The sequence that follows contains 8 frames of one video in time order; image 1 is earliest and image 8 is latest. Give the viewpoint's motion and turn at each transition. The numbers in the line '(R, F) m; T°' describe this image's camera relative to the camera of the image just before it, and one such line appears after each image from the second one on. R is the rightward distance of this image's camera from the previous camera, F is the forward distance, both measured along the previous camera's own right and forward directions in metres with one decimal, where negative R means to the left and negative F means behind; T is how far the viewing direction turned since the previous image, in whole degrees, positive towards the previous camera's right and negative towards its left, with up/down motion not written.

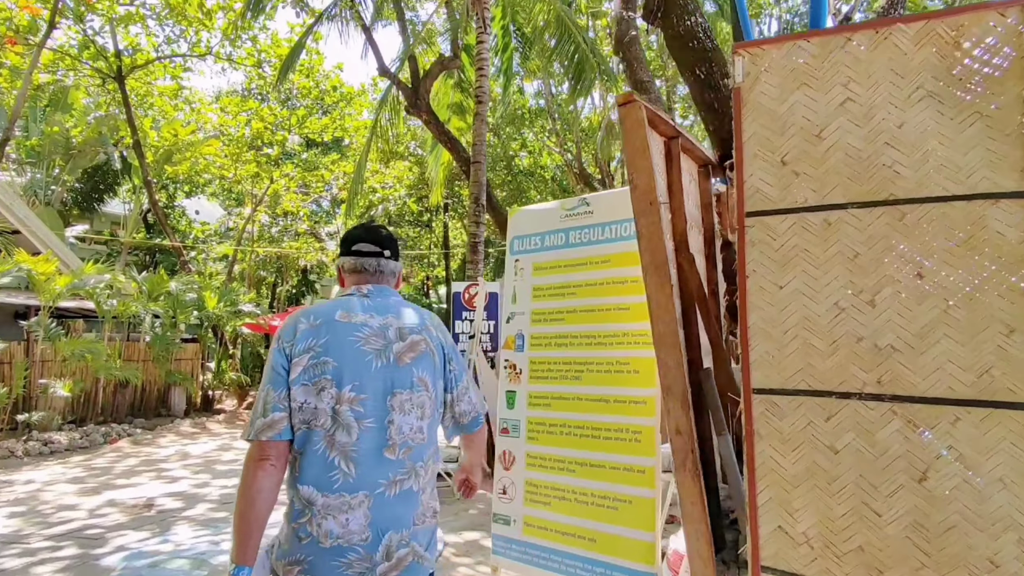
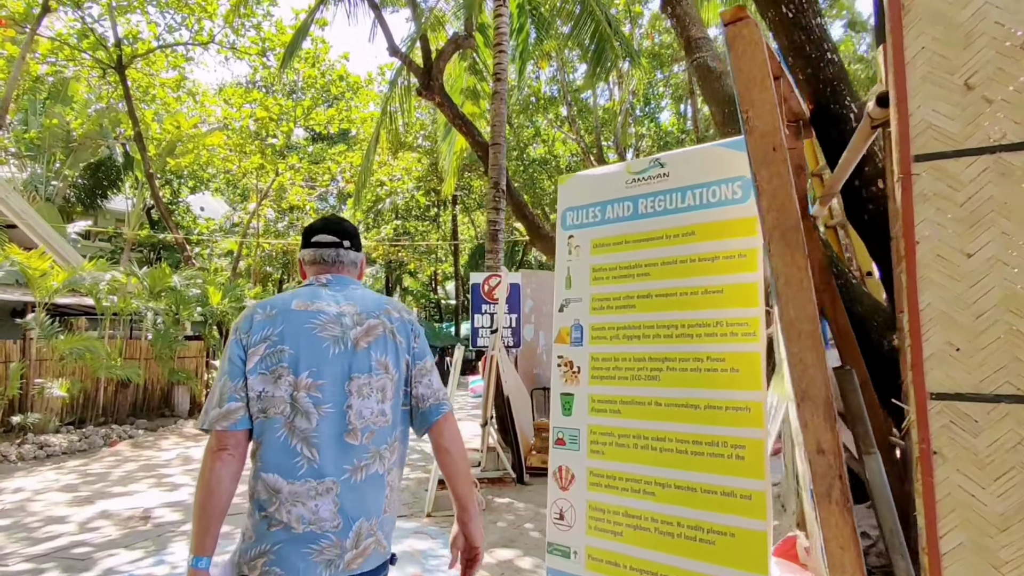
(-0.2, +0.5) m; -1°
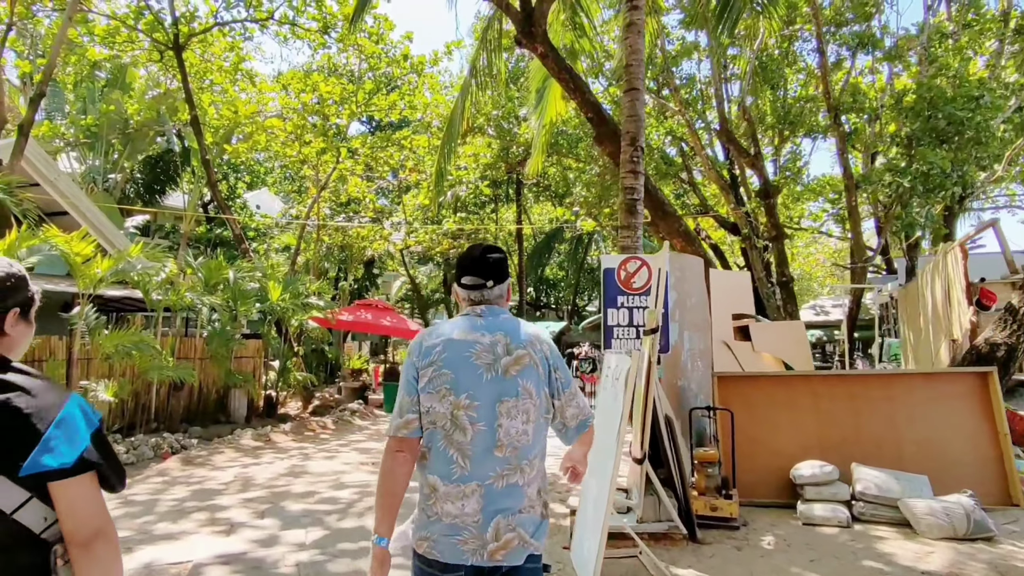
(-0.9, +1.6) m; -4°
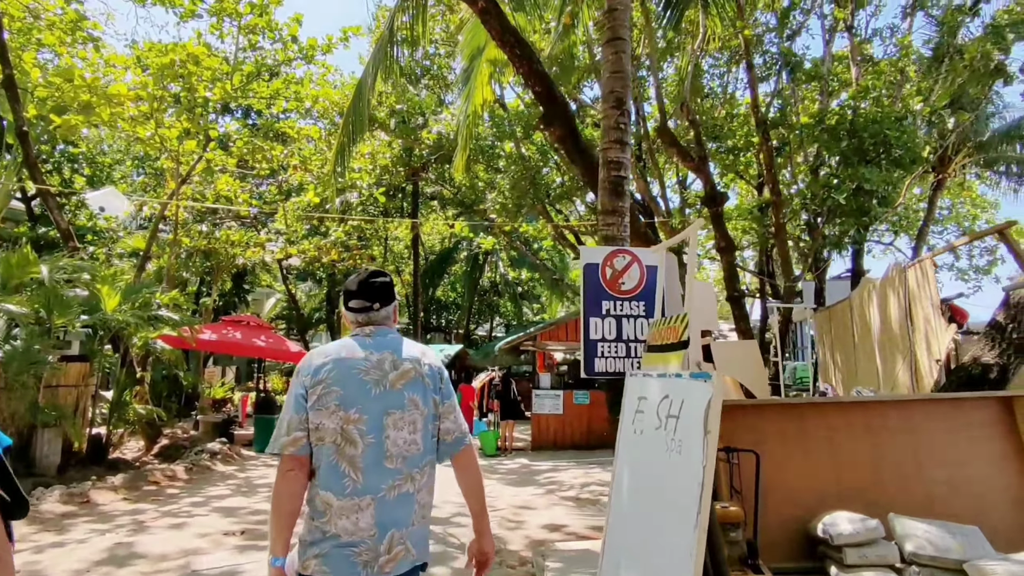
(-0.5, +1.5) m; +12°
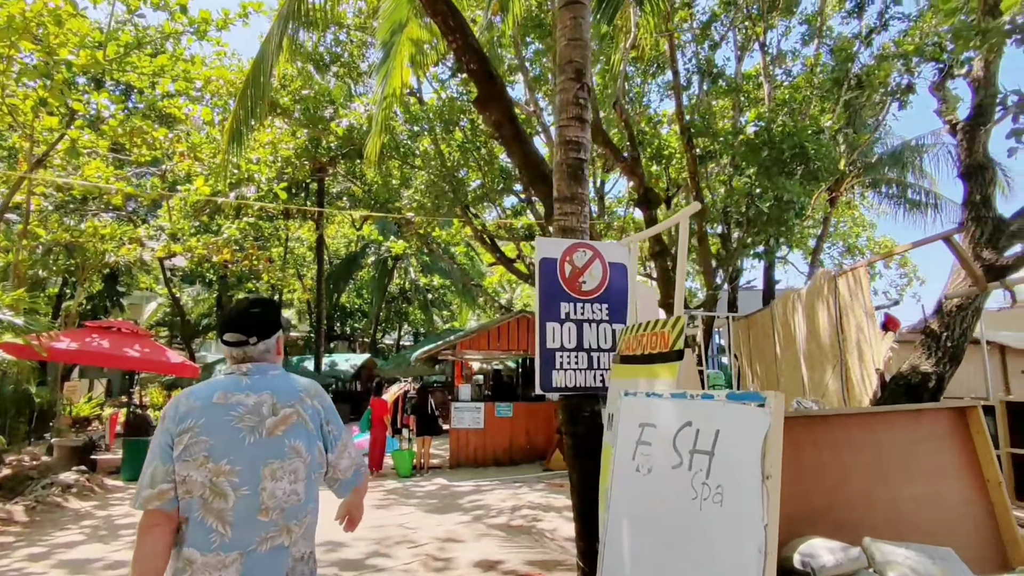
(-0.2, +0.7) m; +9°
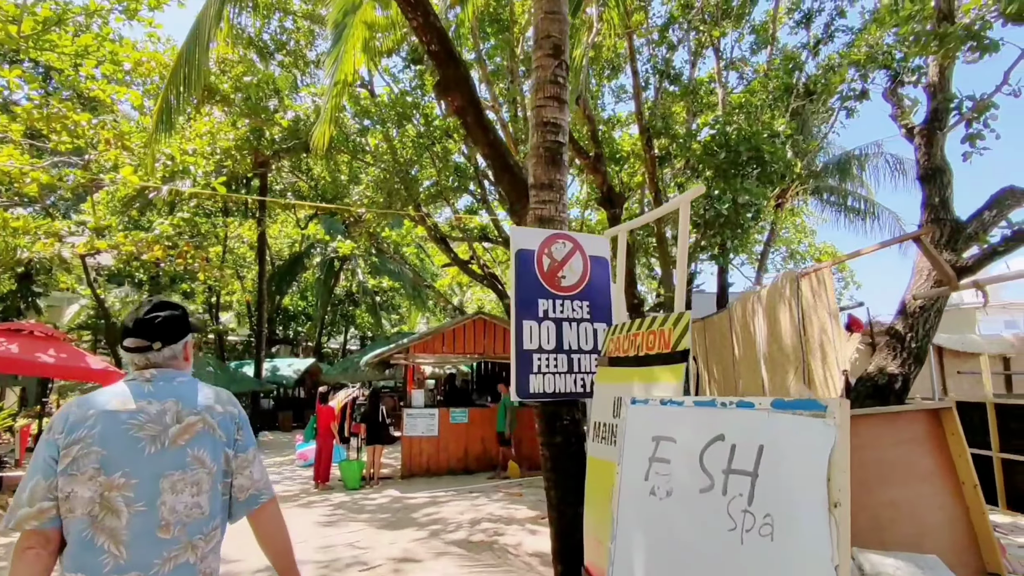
(-0.1, +0.4) m; +5°
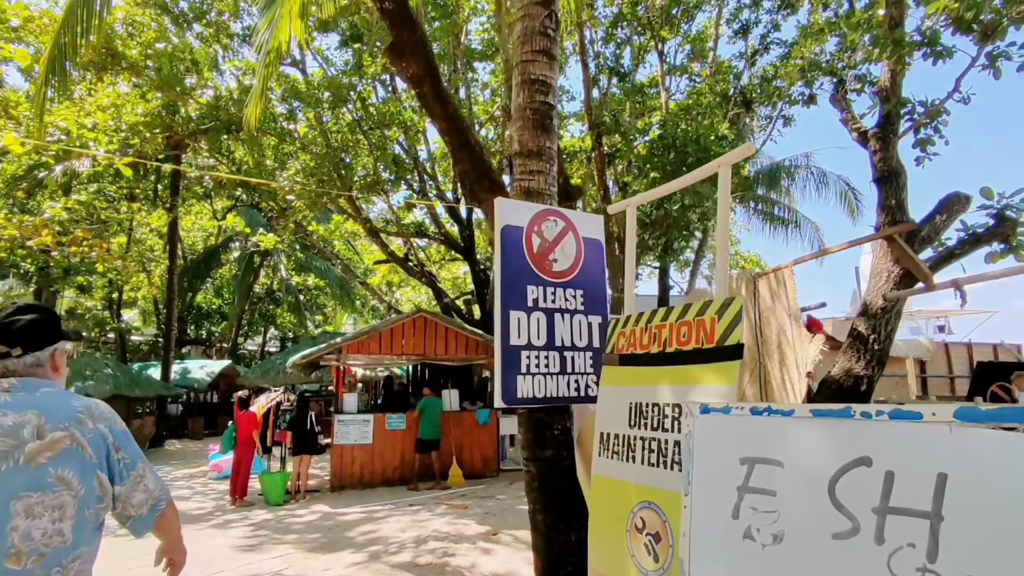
(-0.2, +0.5) m; +7°
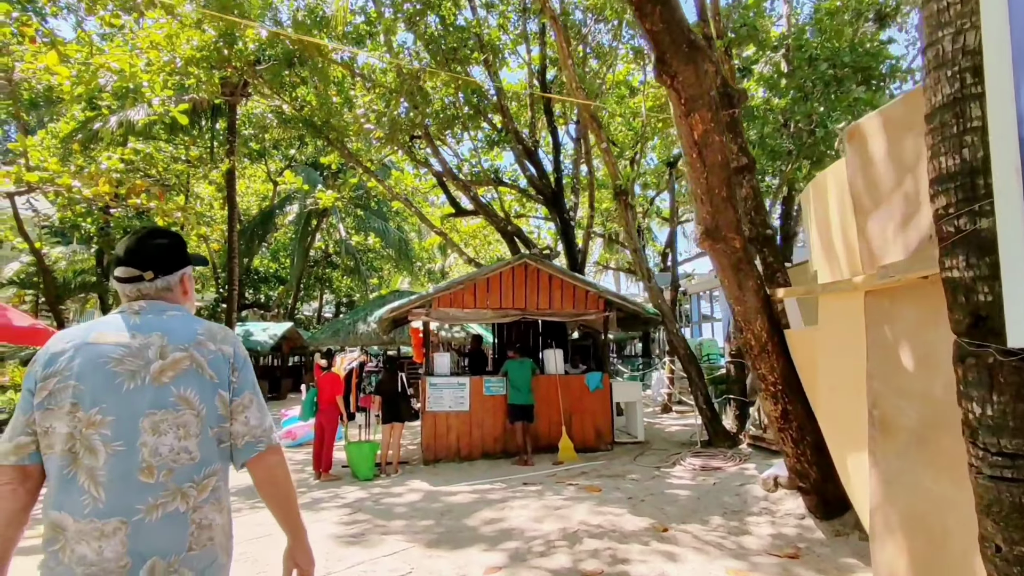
(-1.0, +1.3) m; -4°
